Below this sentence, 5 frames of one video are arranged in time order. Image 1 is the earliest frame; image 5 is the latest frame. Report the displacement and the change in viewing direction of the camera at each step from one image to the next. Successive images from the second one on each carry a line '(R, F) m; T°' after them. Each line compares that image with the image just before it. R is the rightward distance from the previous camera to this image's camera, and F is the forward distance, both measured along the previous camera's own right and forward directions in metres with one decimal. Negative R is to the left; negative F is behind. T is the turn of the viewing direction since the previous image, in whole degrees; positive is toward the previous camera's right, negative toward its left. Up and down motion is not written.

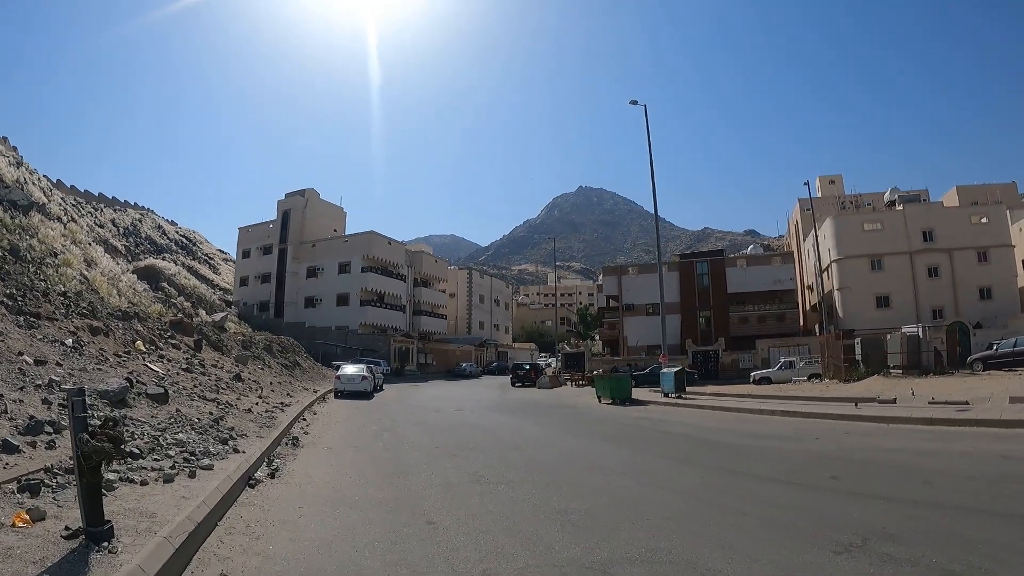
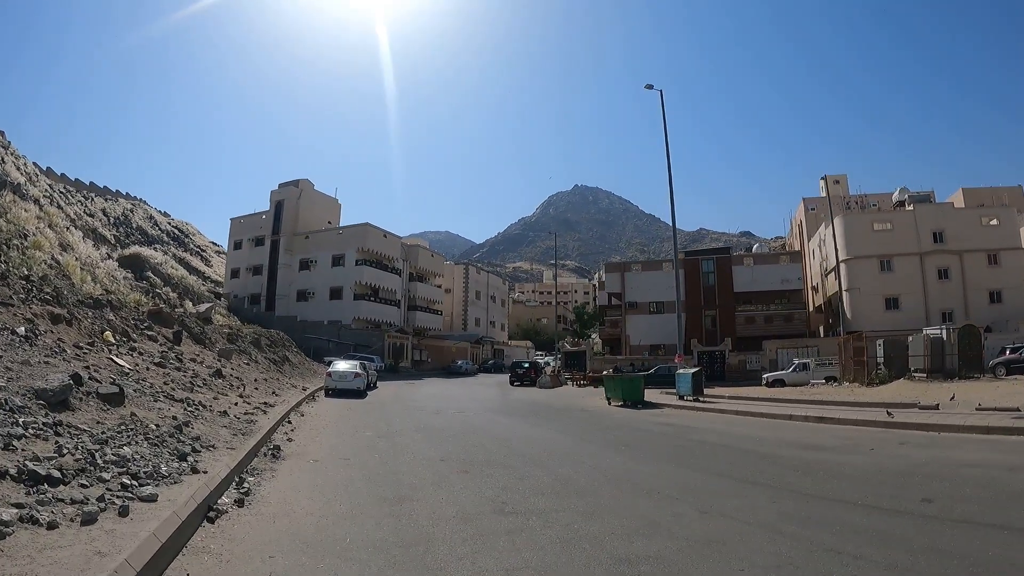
(-0.4, +1.5) m; +1°
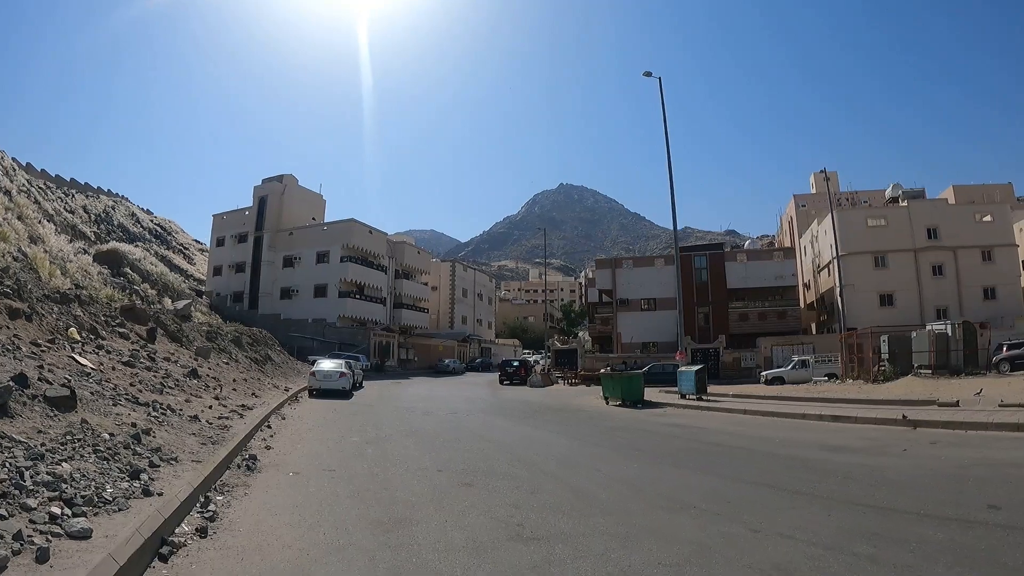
(-0.3, +1.0) m; +1°
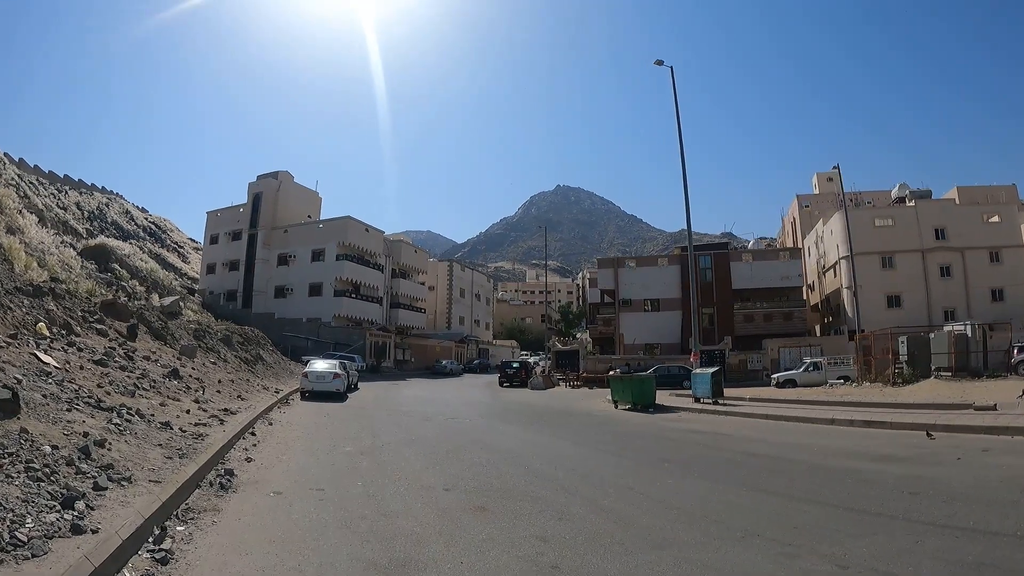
(-0.3, +1.1) m; 0°
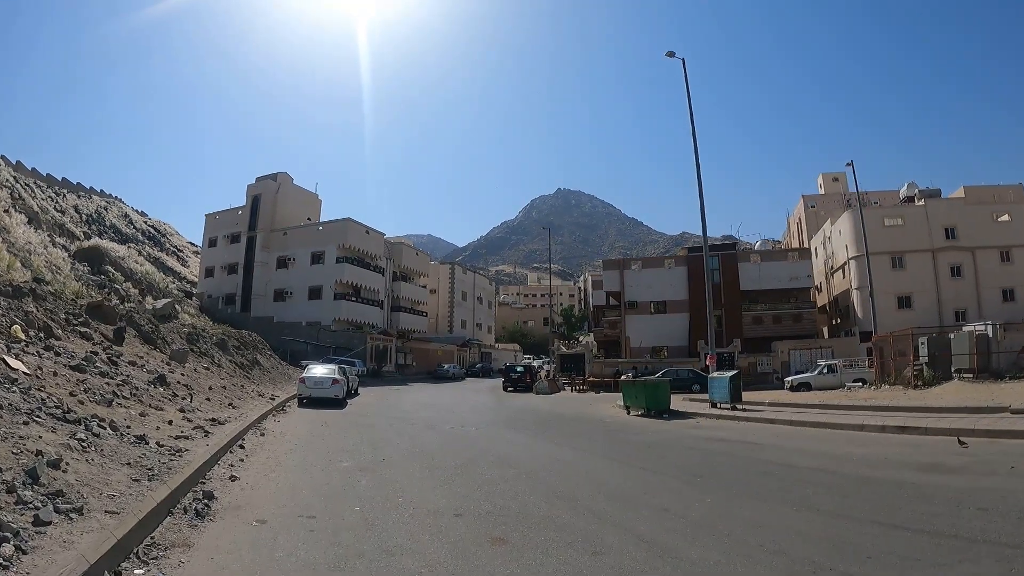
(-0.2, +0.9) m; 0°
